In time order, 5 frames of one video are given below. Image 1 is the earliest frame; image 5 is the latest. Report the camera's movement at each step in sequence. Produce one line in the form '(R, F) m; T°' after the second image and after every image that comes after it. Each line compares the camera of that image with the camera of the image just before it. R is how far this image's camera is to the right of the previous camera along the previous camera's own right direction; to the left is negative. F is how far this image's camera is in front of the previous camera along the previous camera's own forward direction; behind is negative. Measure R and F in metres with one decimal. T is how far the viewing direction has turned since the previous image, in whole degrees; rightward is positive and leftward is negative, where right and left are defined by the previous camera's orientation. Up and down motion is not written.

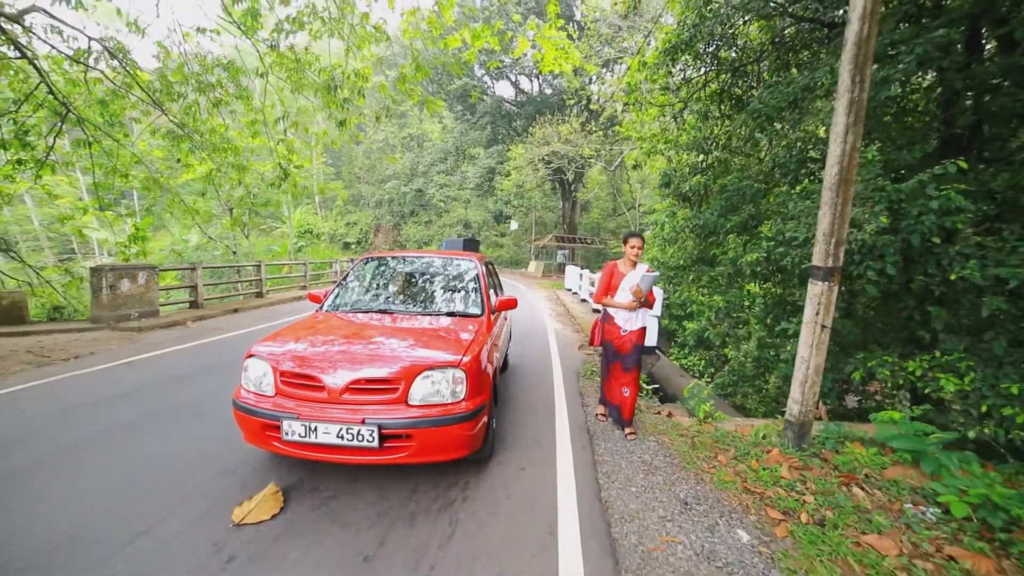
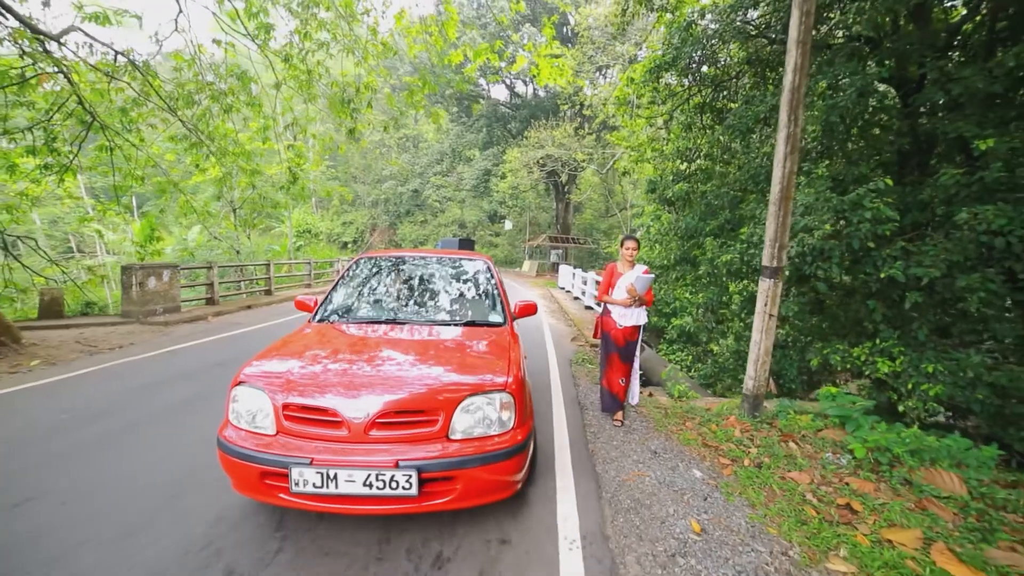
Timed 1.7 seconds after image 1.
(-0.1, -0.7) m; +1°
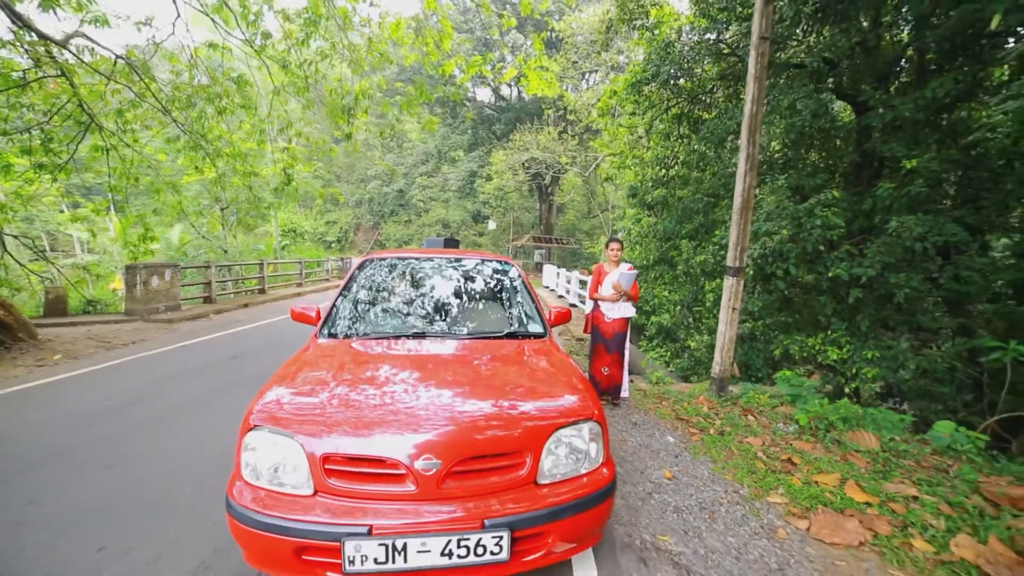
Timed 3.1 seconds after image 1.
(-0.2, -0.6) m; +2°
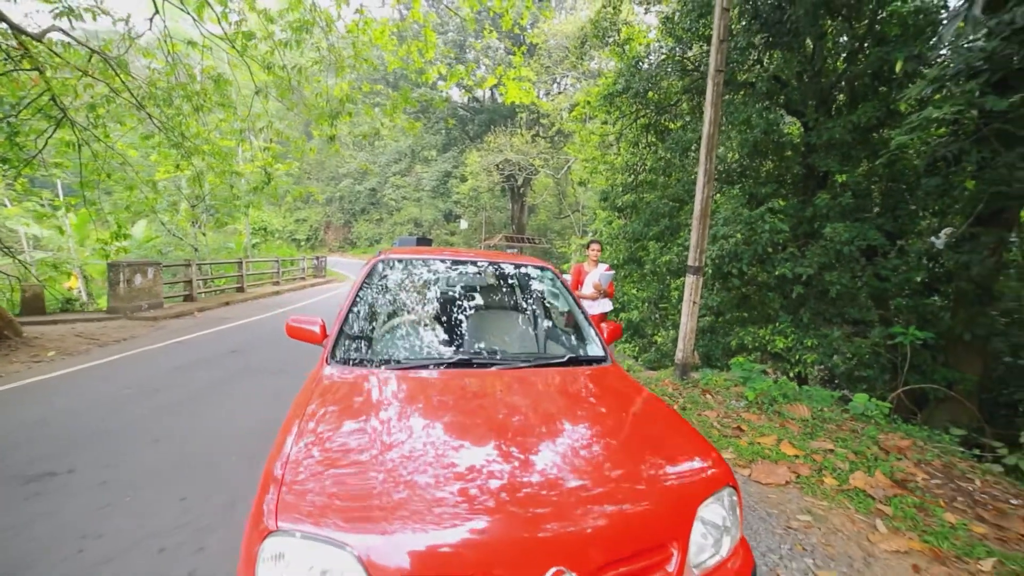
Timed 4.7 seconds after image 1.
(-0.2, -0.5) m; +4°
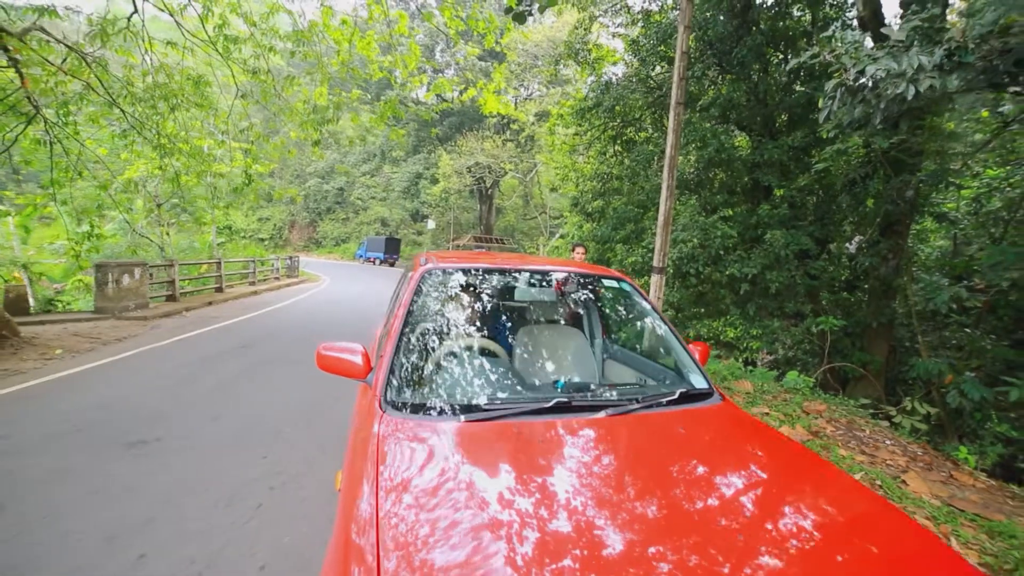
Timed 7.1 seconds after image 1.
(-0.3, -0.7) m; +4°
